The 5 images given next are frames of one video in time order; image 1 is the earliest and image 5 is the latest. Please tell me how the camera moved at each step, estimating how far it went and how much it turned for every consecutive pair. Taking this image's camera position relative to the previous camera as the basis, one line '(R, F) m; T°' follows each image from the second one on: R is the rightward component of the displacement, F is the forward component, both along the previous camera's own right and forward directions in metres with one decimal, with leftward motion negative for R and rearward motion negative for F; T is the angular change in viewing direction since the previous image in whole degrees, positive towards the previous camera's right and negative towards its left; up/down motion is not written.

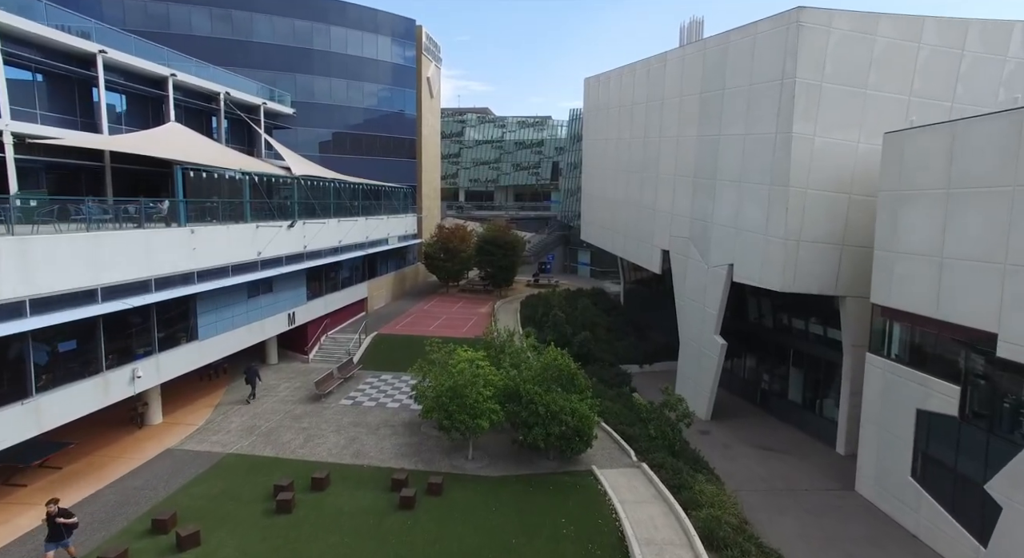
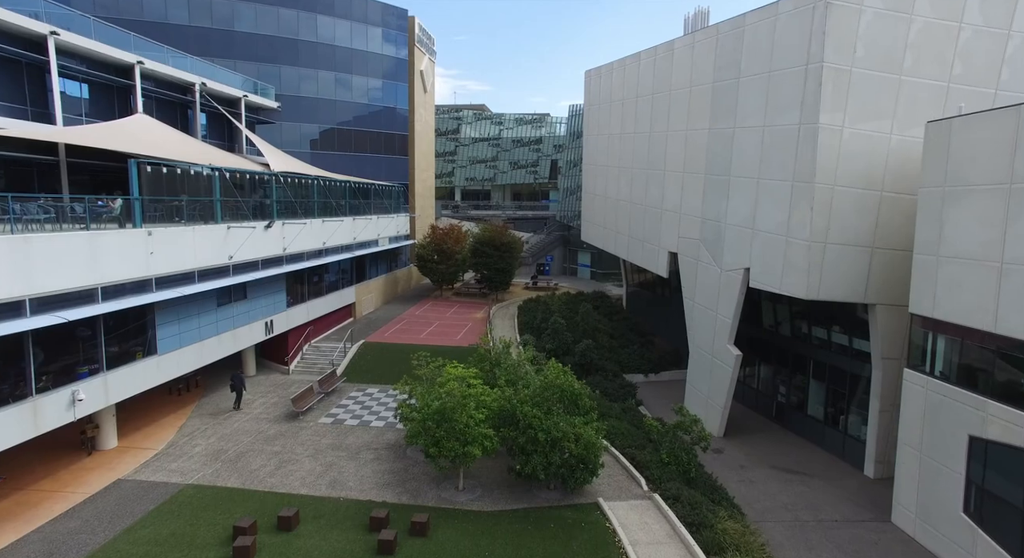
(+0.1, +1.8) m; 0°
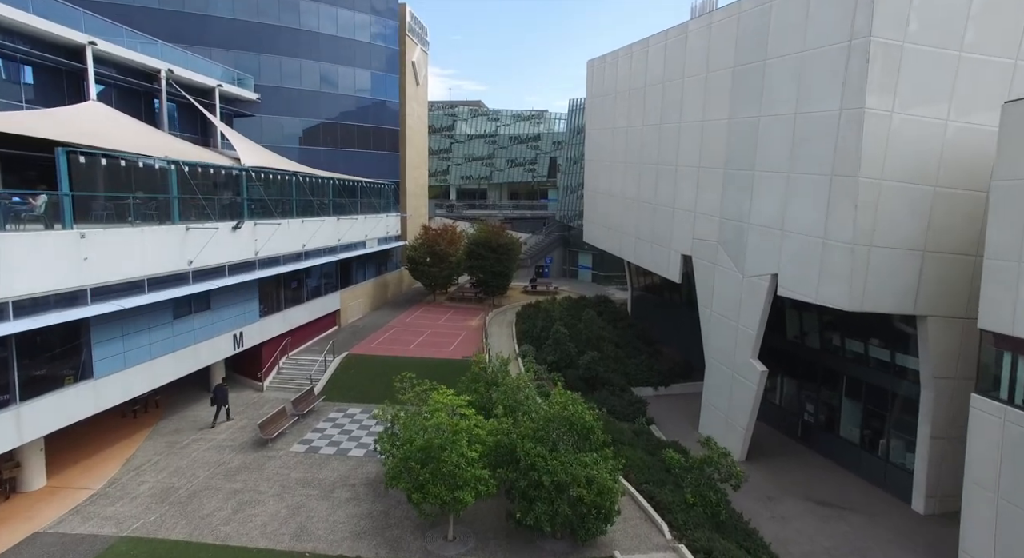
(0.0, +2.2) m; 0°
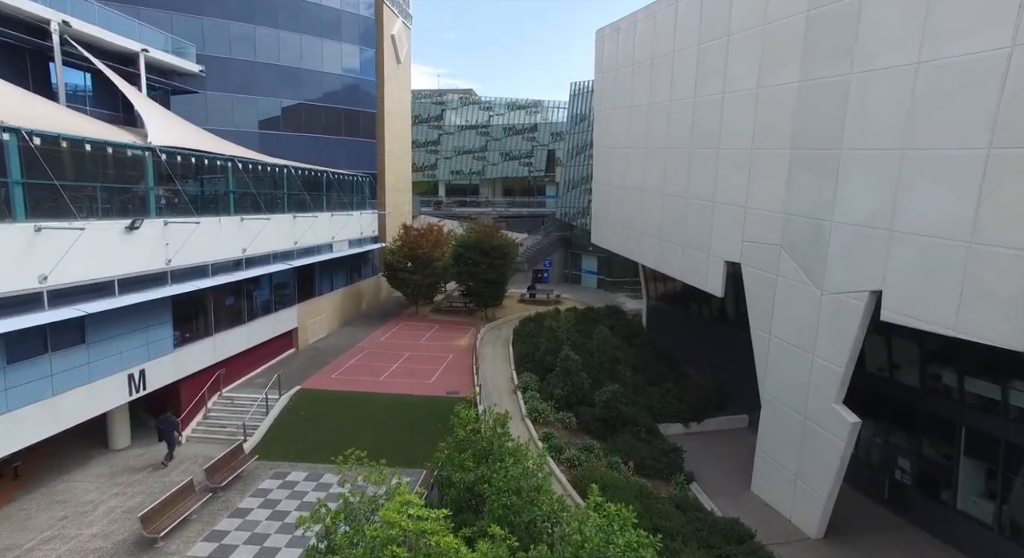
(-0.2, +5.0) m; +1°
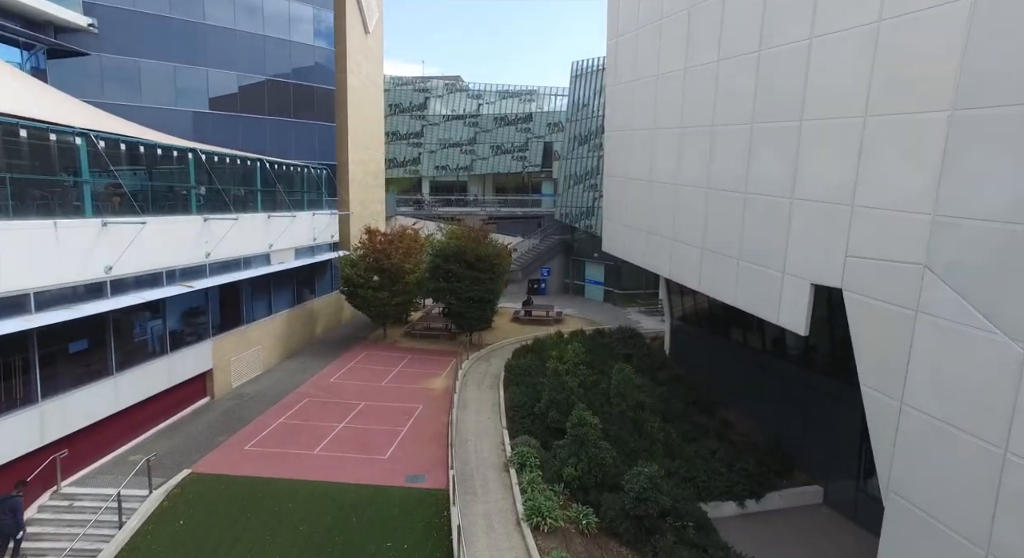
(+0.1, +5.9) m; +1°
